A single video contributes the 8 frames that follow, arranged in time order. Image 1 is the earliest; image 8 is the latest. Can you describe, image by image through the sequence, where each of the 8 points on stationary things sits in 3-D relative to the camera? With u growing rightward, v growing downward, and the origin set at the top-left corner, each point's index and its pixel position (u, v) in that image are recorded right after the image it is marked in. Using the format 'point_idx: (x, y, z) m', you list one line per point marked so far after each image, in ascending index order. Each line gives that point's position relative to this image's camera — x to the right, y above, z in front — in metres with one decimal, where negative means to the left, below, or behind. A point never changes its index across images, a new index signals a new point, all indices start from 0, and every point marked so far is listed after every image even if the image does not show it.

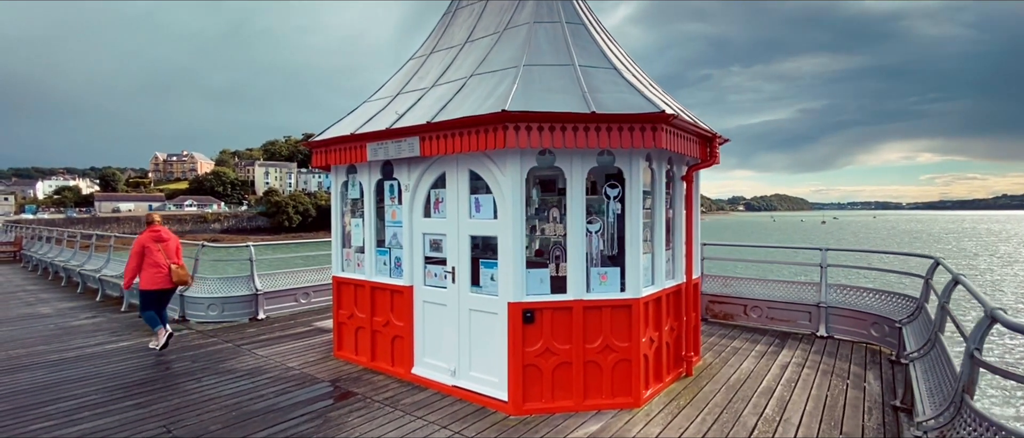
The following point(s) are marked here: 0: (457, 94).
0: (-0.5, +1.2, +4.6) m
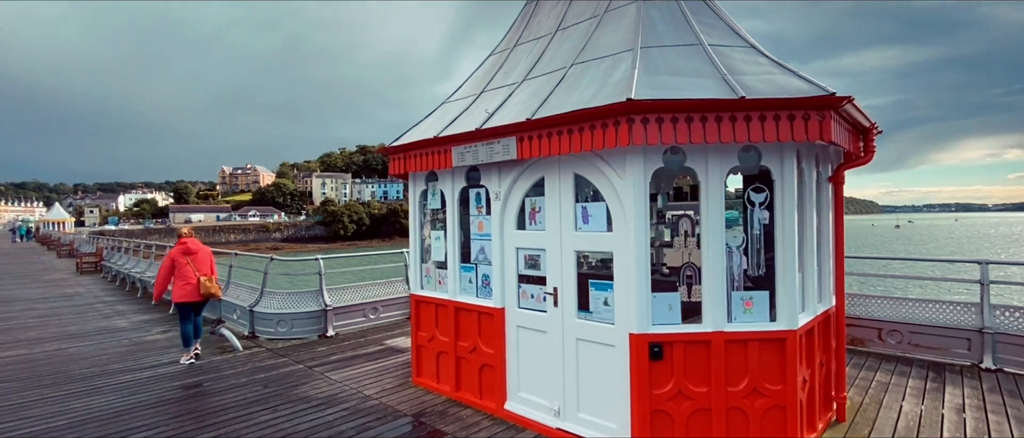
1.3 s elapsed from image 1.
0: (+0.4, +1.1, +3.9) m
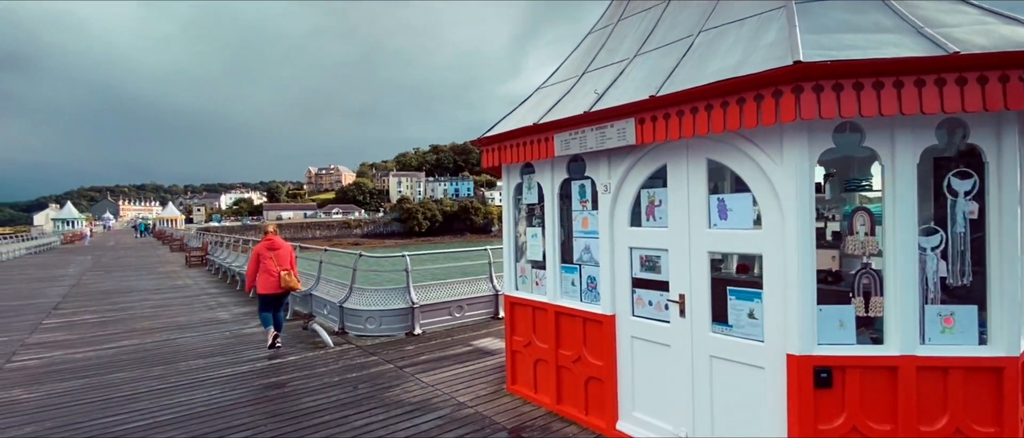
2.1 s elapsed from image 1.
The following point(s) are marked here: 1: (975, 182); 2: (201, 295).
0: (+1.2, +1.1, +3.4) m
1: (+2.6, +0.2, +2.7) m
2: (-7.0, -1.7, +10.9) m
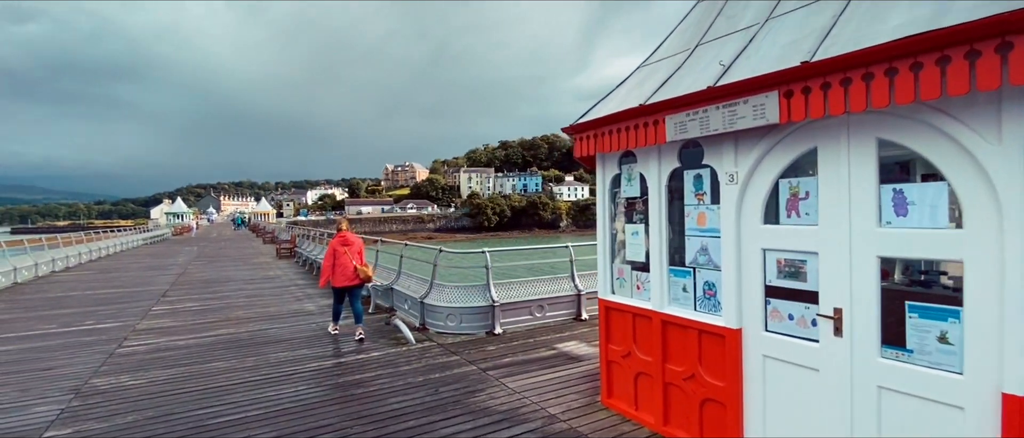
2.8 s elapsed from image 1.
0: (+1.9, +1.1, +2.7) m
1: (+3.1, +0.2, +1.9) m
2: (-5.2, -1.6, +11.4) m
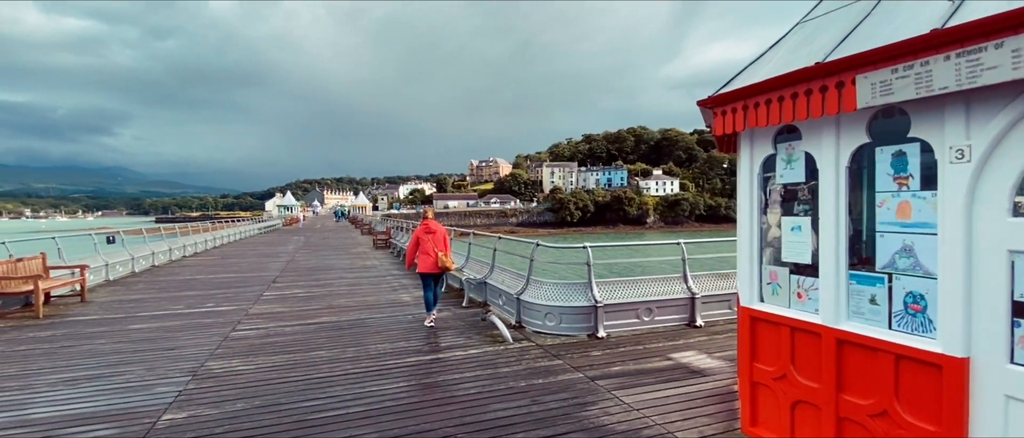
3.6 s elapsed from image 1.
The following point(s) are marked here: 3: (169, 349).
0: (+2.5, +1.2, +1.8) m
1: (+3.6, +0.2, +0.8) m
2: (-3.0, -1.4, +11.6) m
3: (-4.1, -1.6, +5.8) m
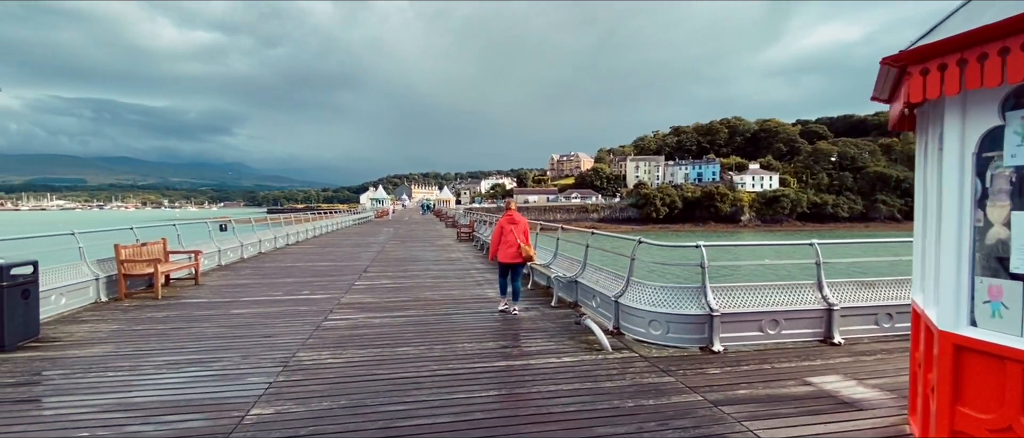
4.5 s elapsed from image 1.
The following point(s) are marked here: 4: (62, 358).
0: (+2.9, +1.2, +0.8) m
1: (+3.8, +0.2, -0.4) m
2: (-0.9, -1.2, +11.4) m
3: (-3.0, -1.4, +5.8) m
4: (-4.7, -1.5, +5.1) m
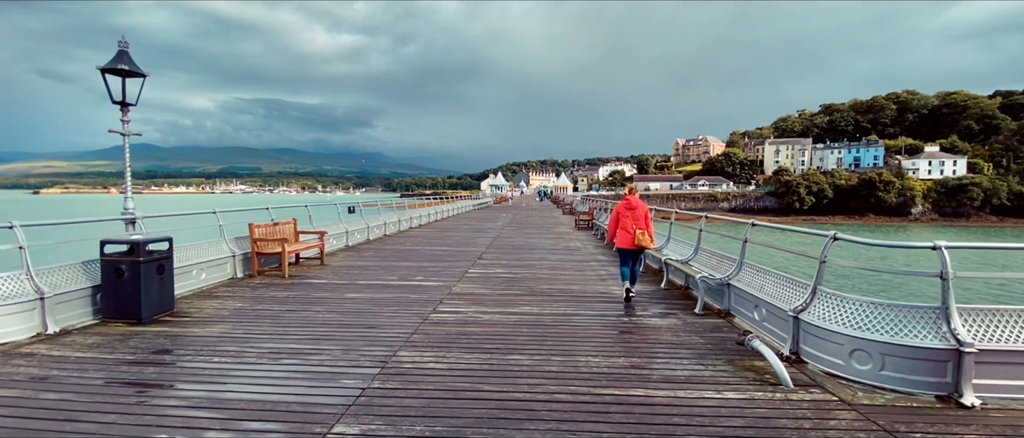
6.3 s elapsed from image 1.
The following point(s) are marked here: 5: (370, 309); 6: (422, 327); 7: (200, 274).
0: (+3.0, +1.1, -0.9) m
1: (+3.6, +0.1, -2.3) m
2: (+1.7, -0.9, +10.3) m
3: (-1.6, -1.2, +5.4) m
4: (-3.5, -1.2, +5.1) m
5: (-1.8, -1.2, +6.3) m
6: (-1.0, -1.2, +5.4) m
7: (-4.8, -0.8, +7.4) m
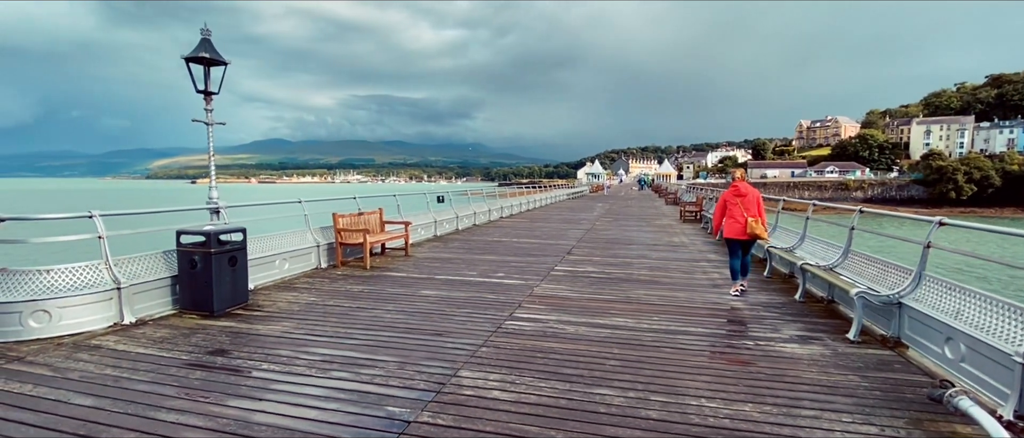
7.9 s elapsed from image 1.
0: (+2.5, +1.0, -2.4) m
1: (+2.8, 0.0, -3.8) m
2: (+3.5, -0.8, +8.9) m
3: (-0.7, -1.1, +4.8) m
4: (-2.7, -1.1, +4.8) m
5: (-0.8, -1.1, +5.6) m
6: (-0.2, -1.1, +4.6) m
7: (-3.5, -0.7, +7.3) m
